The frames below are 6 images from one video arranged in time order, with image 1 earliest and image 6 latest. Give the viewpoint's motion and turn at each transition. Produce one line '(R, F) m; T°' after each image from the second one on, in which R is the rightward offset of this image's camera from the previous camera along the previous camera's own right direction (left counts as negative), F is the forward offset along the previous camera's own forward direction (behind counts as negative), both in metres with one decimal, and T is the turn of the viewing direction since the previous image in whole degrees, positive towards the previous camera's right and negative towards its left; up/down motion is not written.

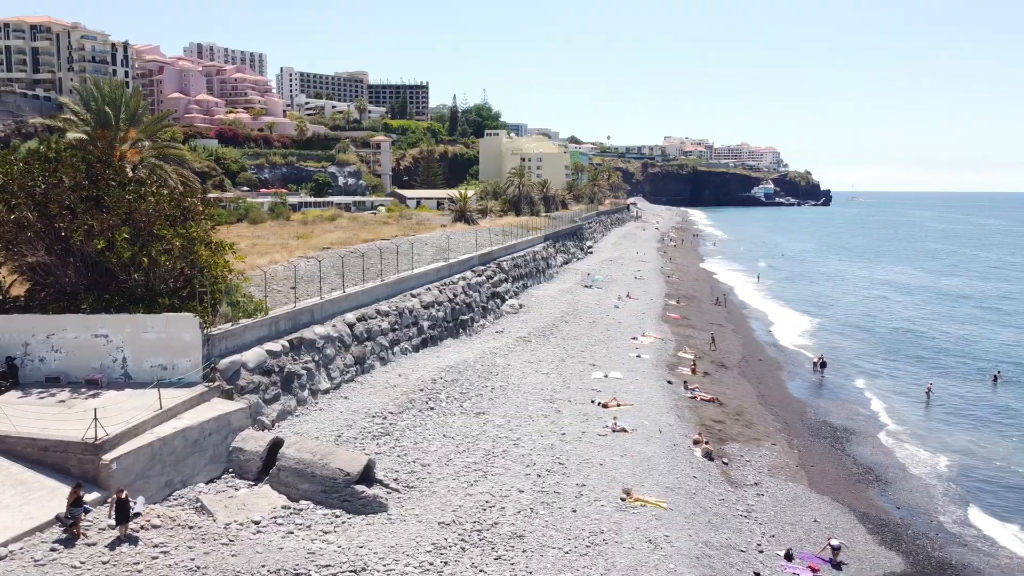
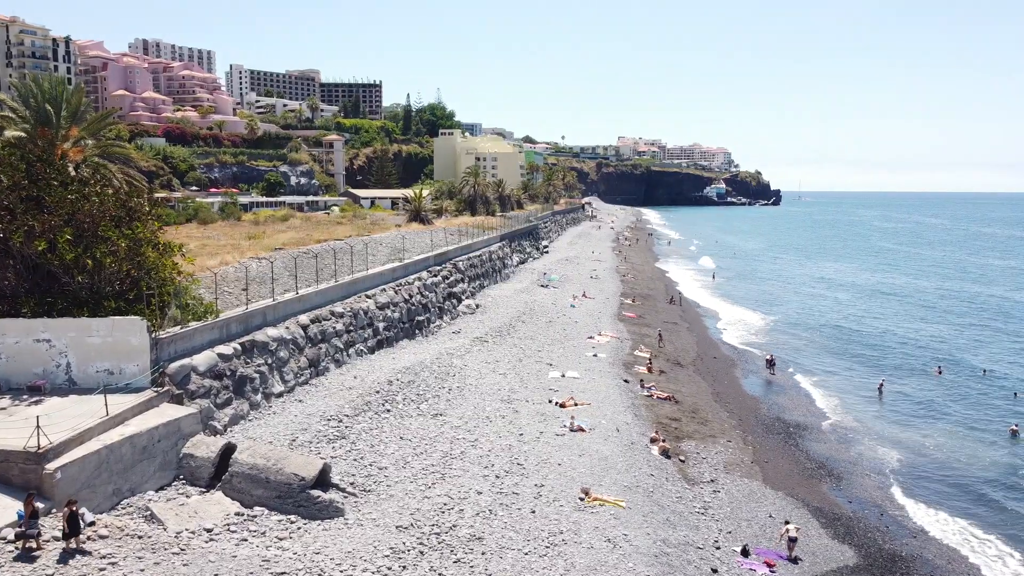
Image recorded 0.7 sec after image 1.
(0.0, +0.1) m; +3°
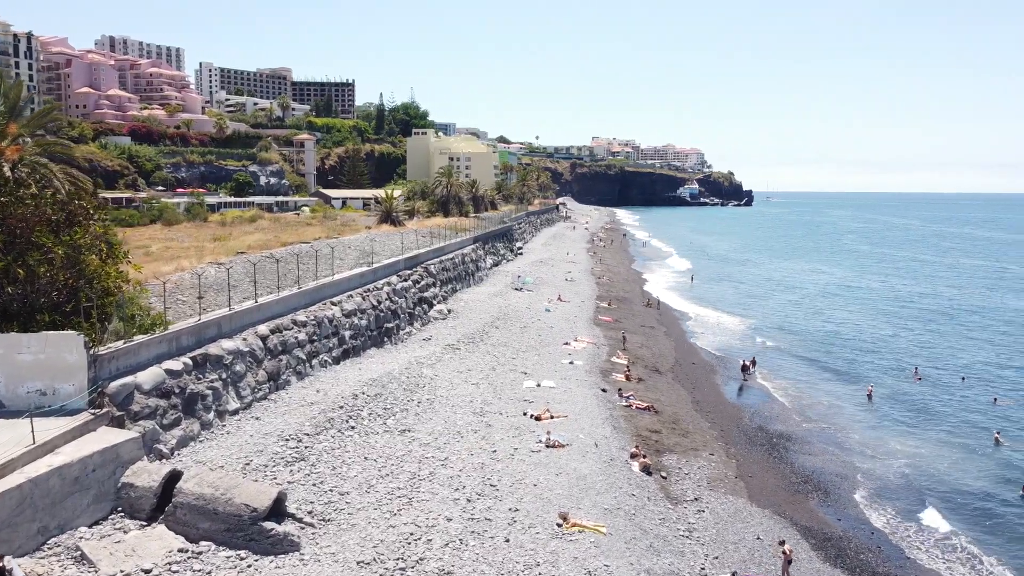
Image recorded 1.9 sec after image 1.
(+0.1, +1.1) m; +2°
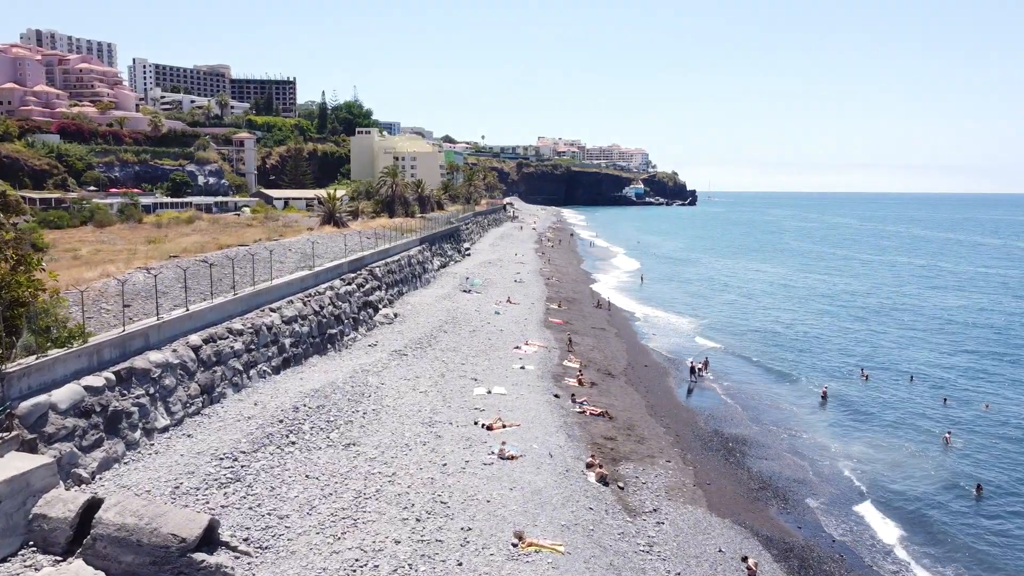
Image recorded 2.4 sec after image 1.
(-0.1, +0.8) m; +4°
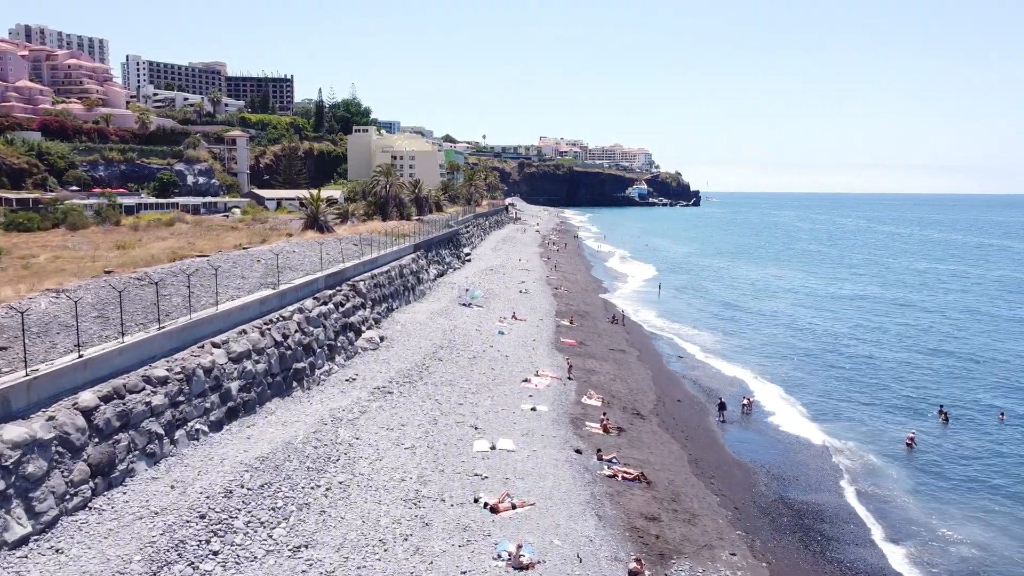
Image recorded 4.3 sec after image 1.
(-0.2, +5.1) m; 0°
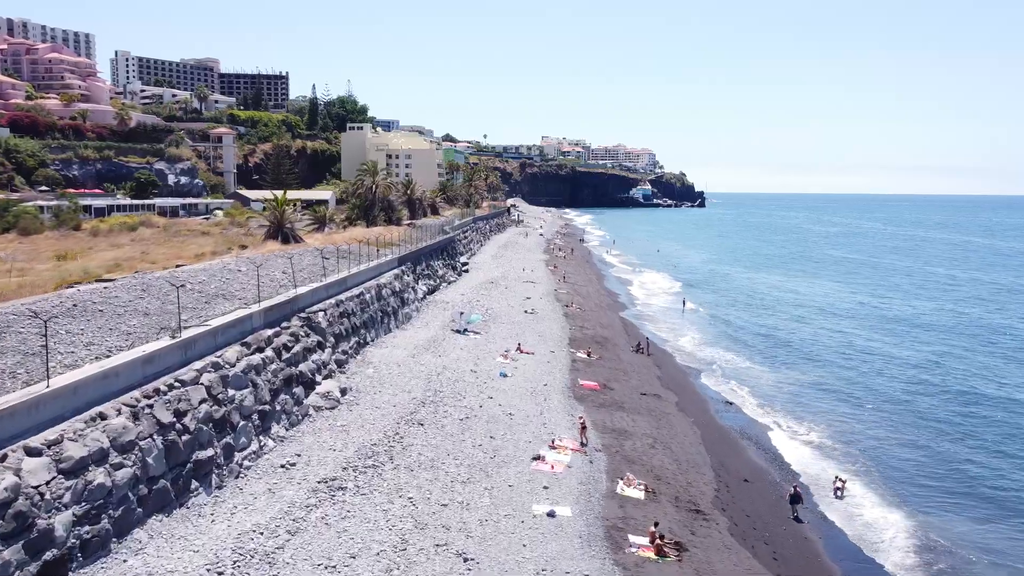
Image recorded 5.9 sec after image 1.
(-0.1, +7.1) m; 0°
